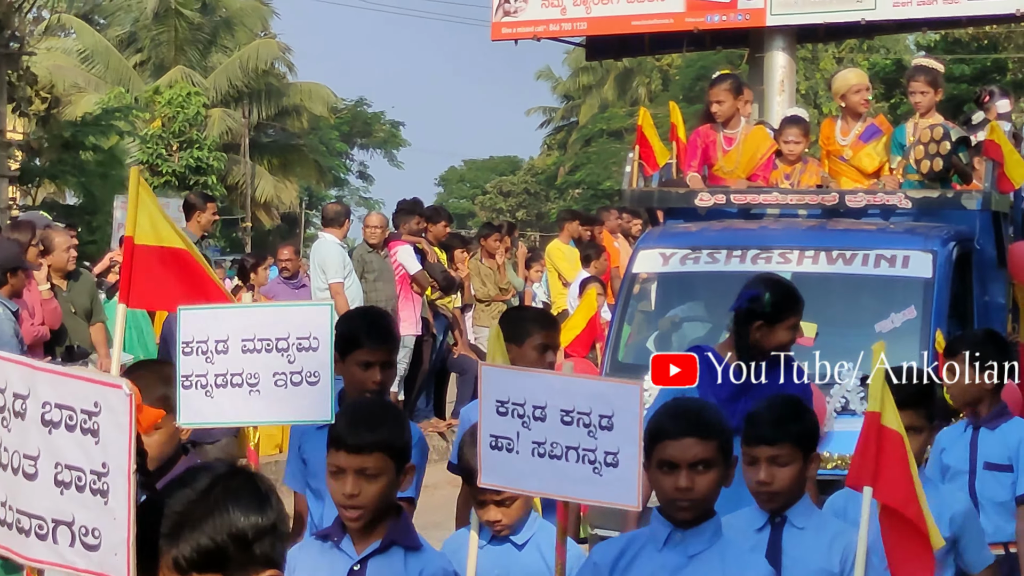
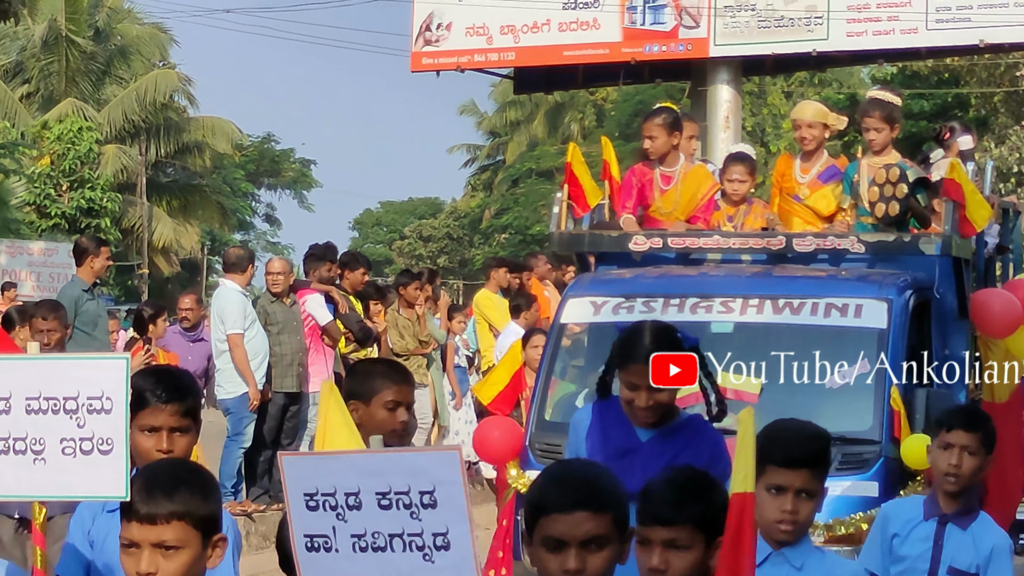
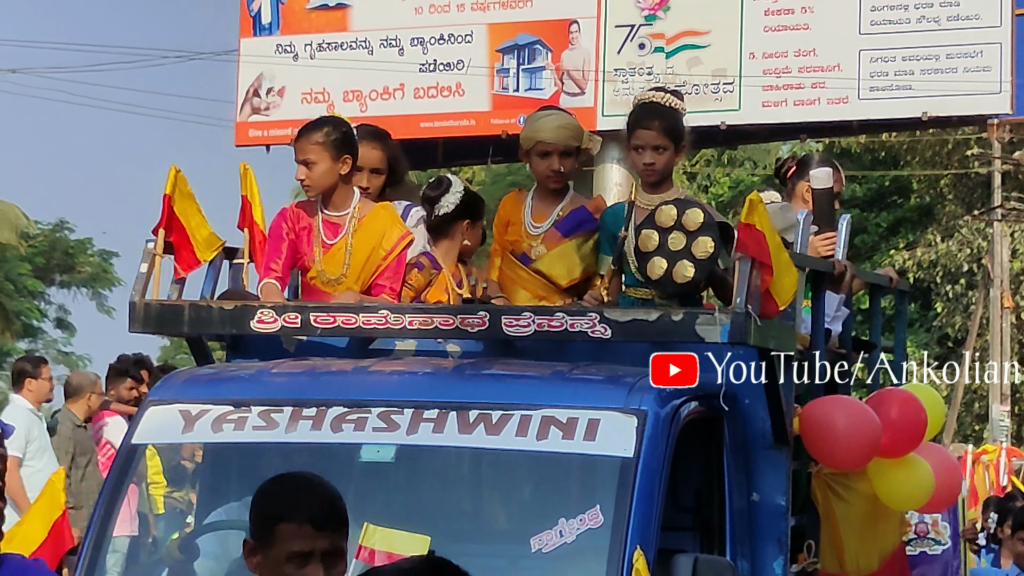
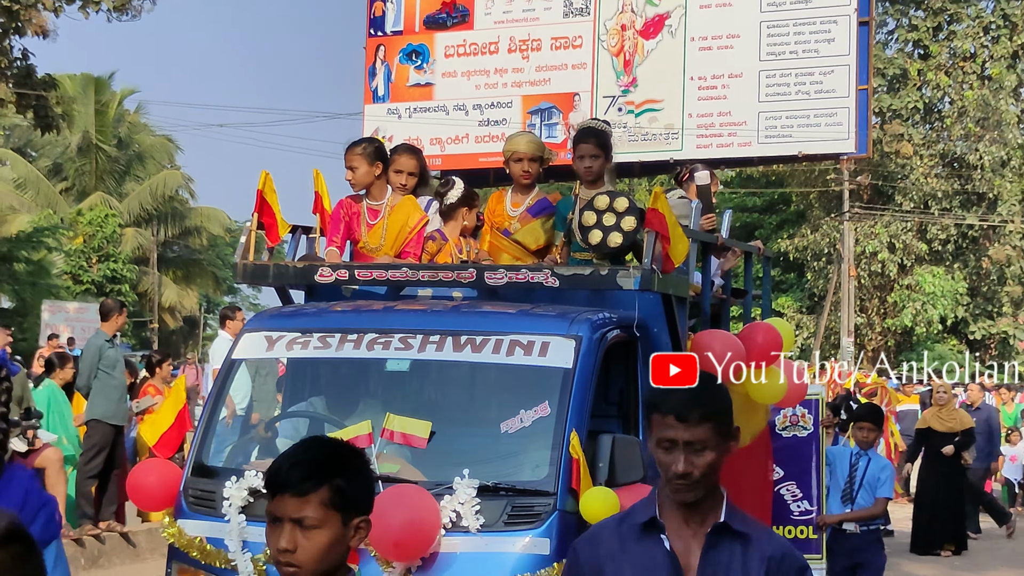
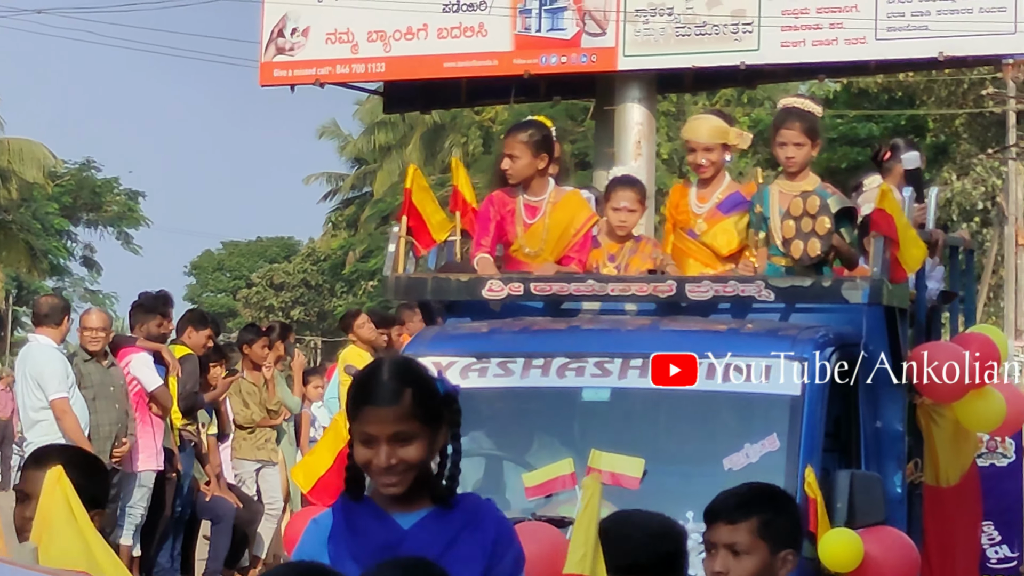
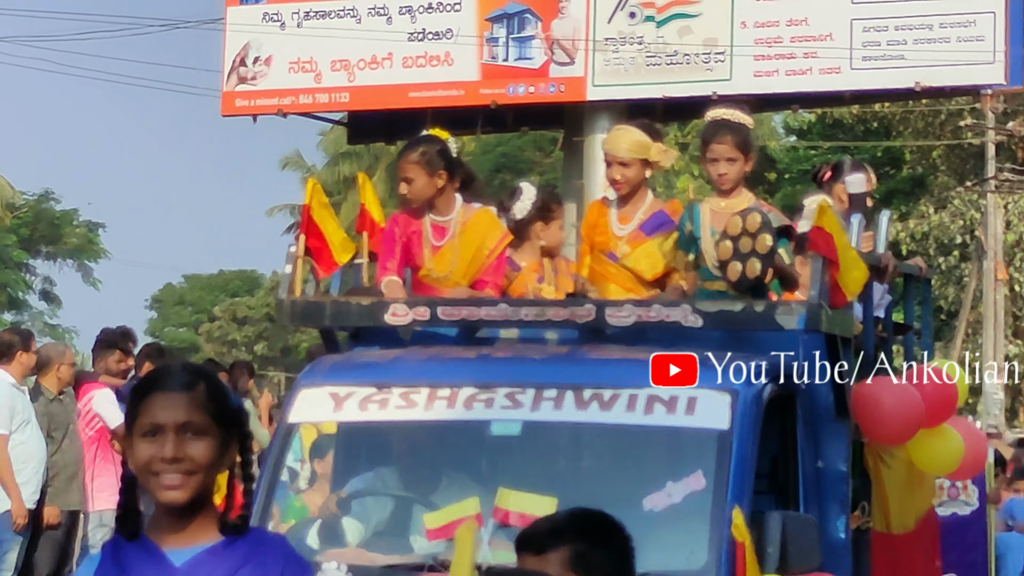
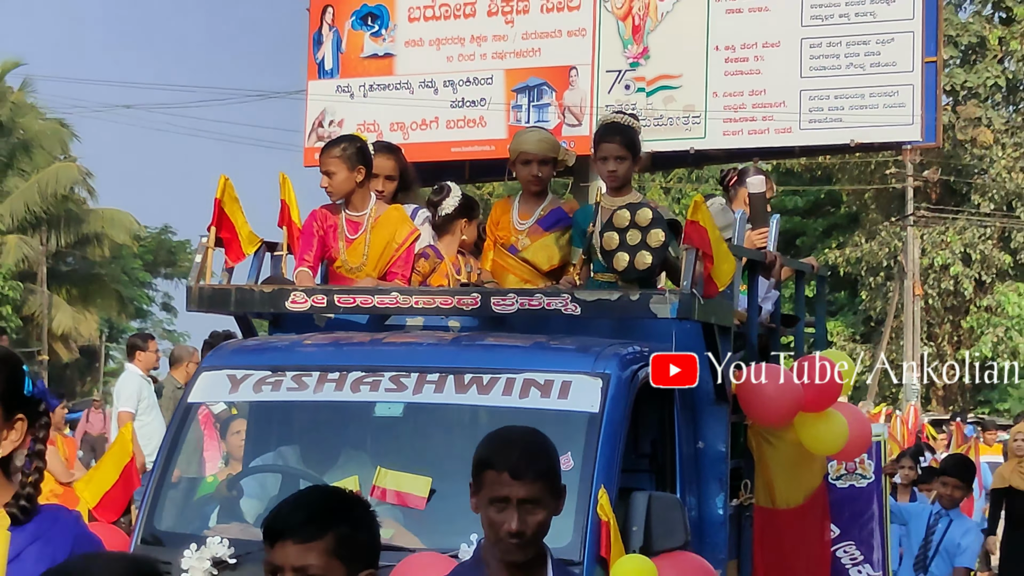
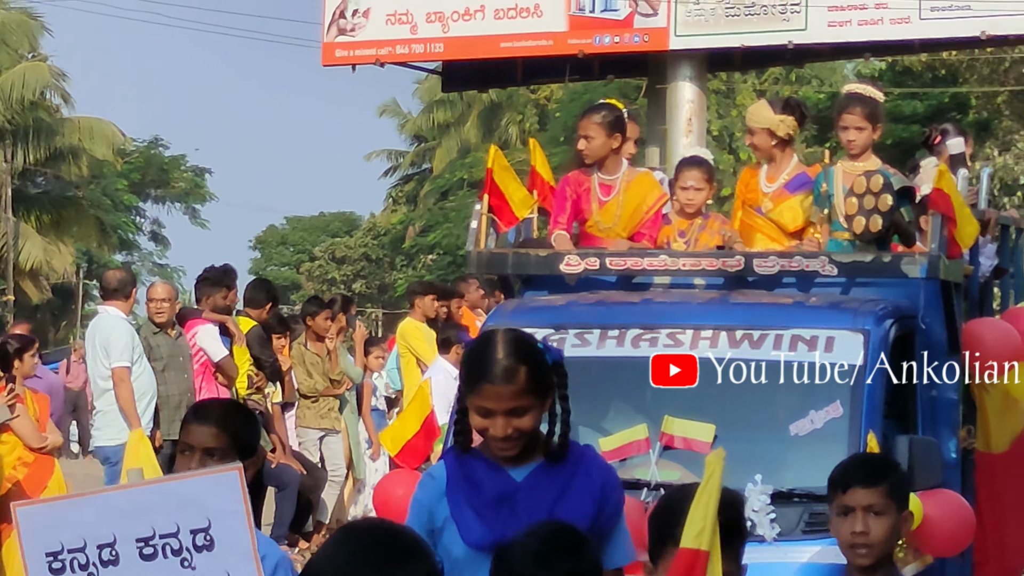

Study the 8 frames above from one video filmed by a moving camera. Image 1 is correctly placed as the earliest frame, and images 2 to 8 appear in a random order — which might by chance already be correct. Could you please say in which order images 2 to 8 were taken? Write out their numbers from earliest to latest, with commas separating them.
2, 8, 5, 6, 3, 7, 4
